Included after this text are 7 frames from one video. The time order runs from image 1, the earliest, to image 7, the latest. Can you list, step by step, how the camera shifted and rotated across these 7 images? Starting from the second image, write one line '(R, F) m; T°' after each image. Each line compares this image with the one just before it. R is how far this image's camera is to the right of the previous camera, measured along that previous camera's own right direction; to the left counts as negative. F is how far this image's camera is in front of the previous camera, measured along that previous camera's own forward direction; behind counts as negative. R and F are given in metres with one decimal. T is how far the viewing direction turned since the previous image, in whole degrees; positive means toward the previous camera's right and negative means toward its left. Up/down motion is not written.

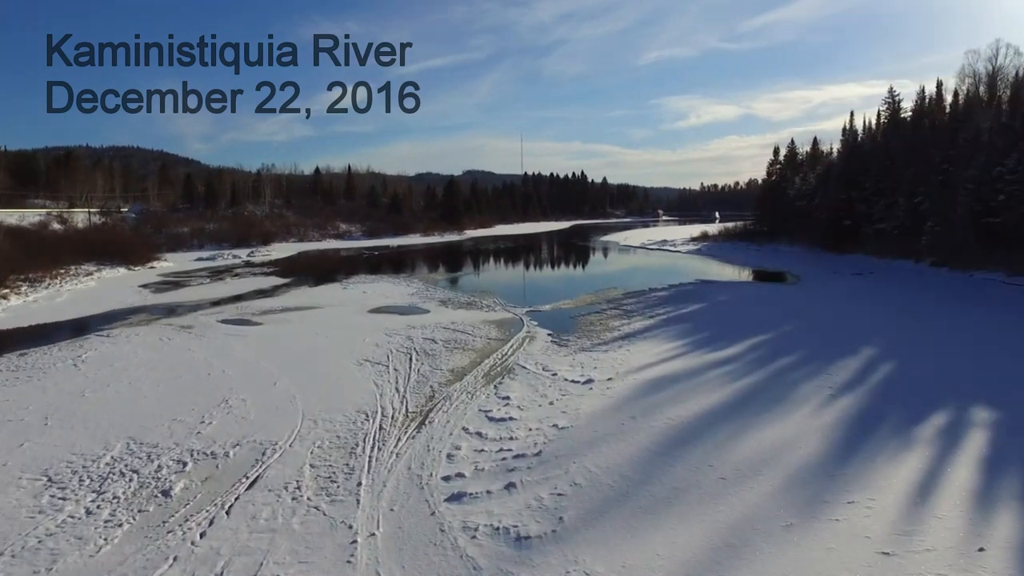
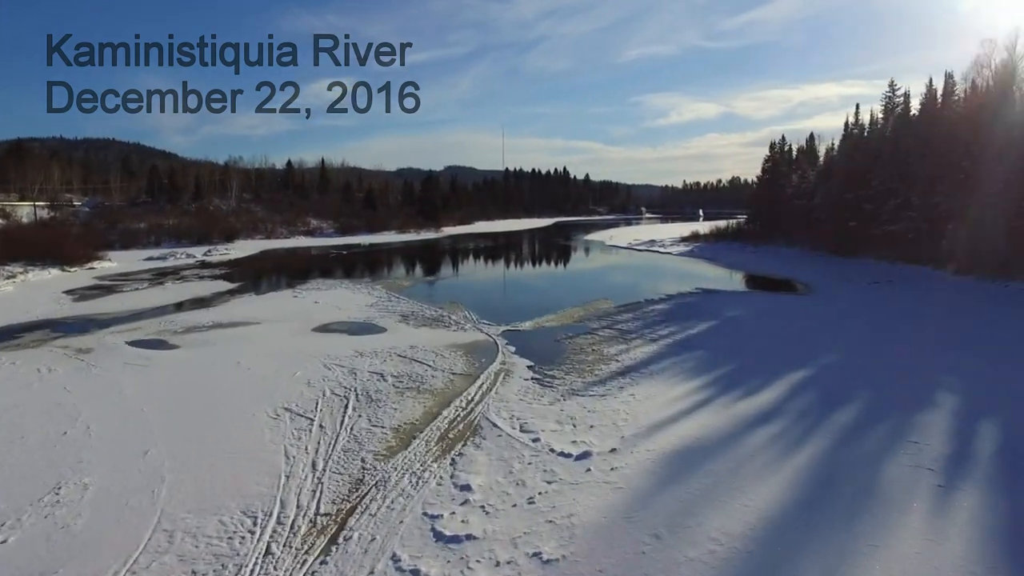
(+0.2, +2.2) m; +2°
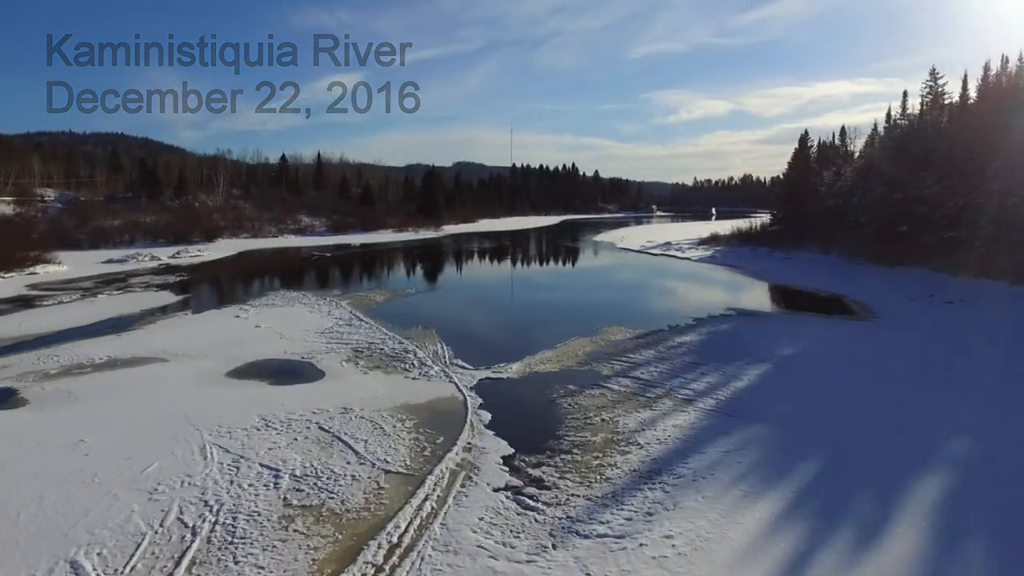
(+0.4, +2.9) m; -1°
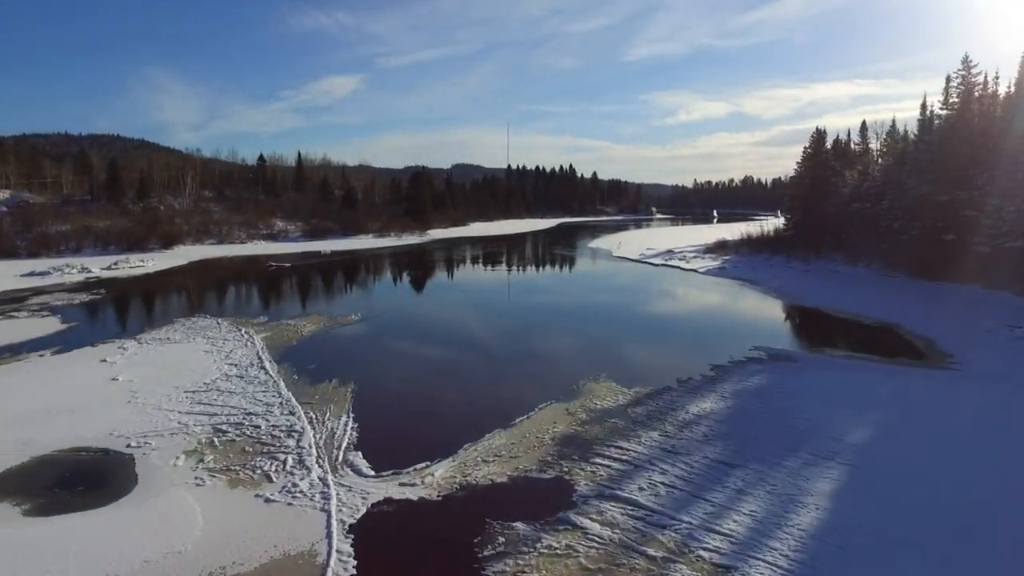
(+0.7, +3.2) m; 0°
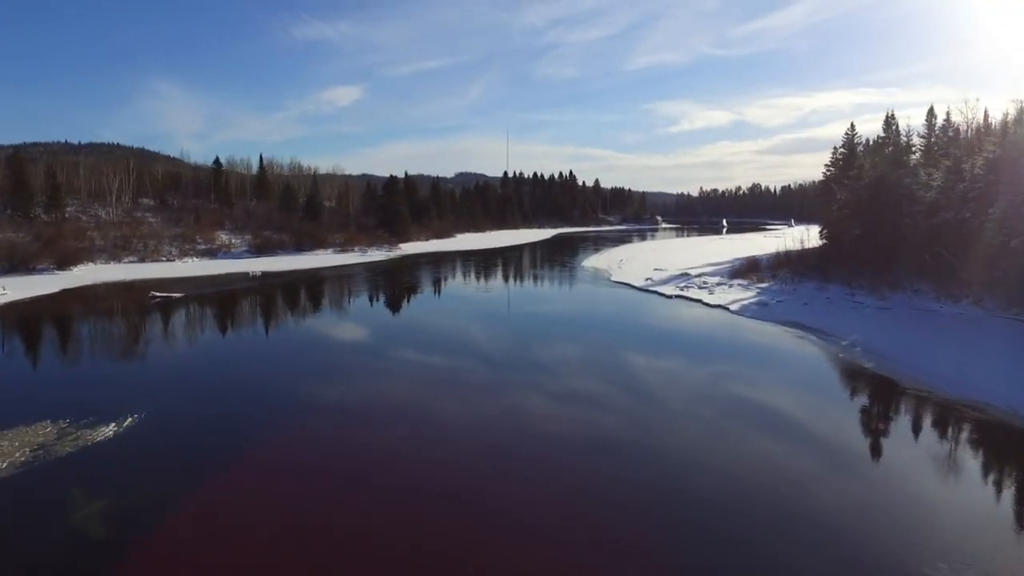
(+1.3, +6.3) m; 0°
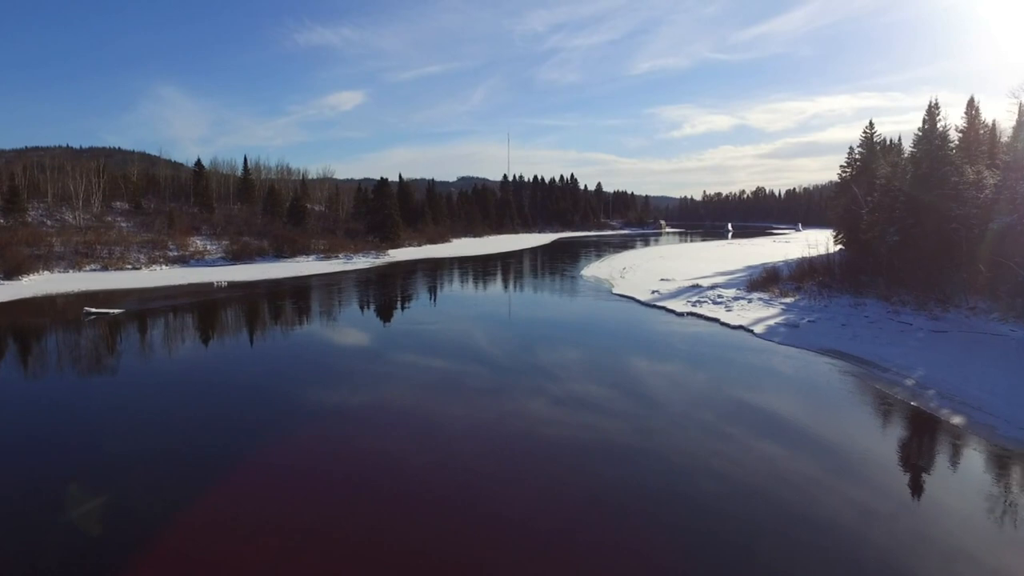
(+0.4, +2.5) m; 0°
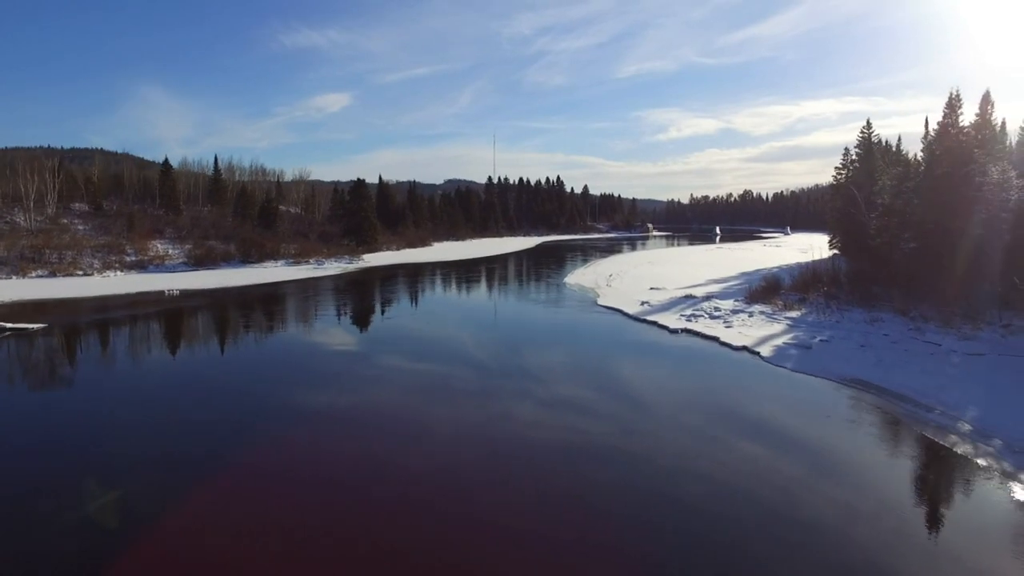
(+0.3, +1.8) m; +1°
